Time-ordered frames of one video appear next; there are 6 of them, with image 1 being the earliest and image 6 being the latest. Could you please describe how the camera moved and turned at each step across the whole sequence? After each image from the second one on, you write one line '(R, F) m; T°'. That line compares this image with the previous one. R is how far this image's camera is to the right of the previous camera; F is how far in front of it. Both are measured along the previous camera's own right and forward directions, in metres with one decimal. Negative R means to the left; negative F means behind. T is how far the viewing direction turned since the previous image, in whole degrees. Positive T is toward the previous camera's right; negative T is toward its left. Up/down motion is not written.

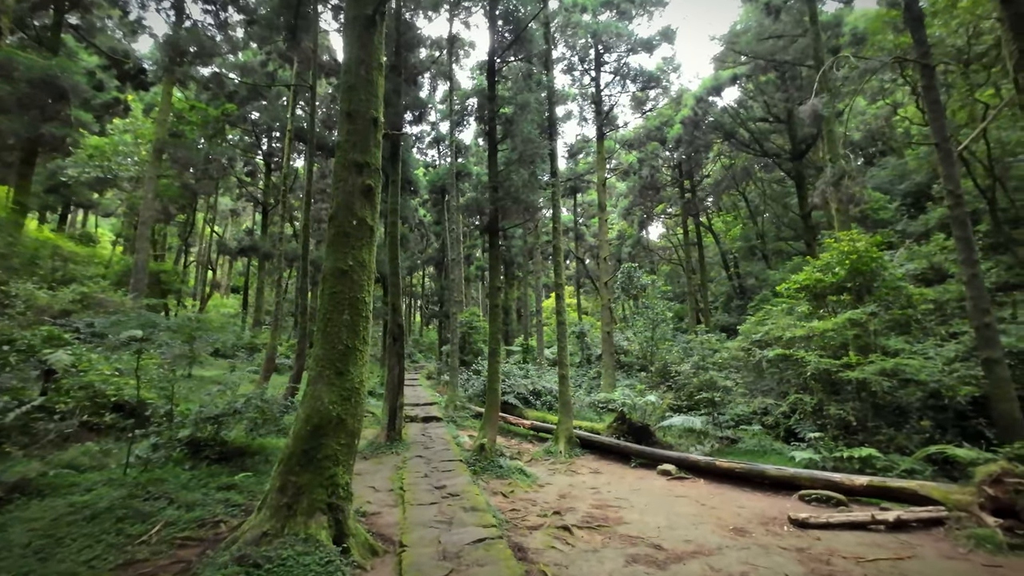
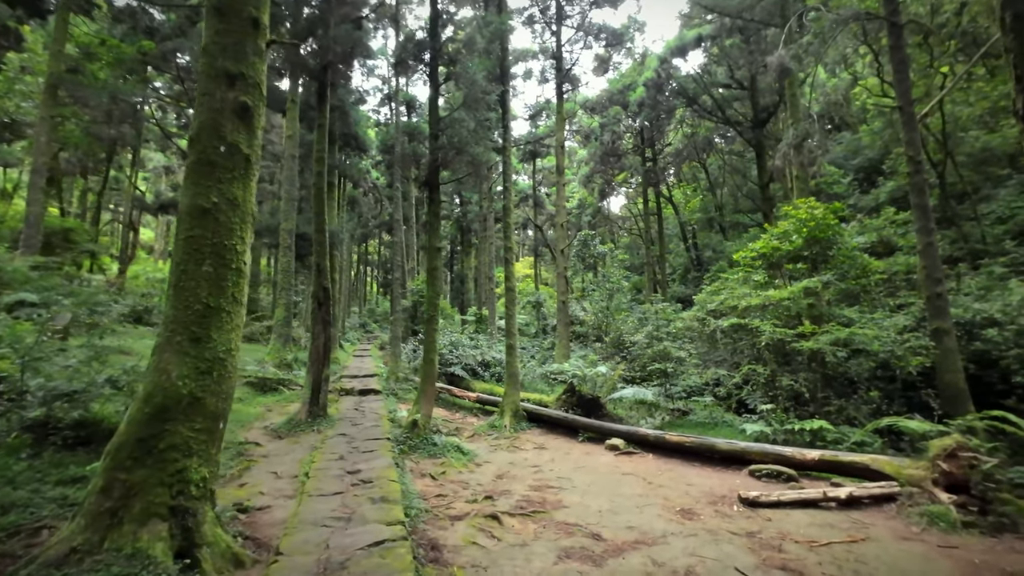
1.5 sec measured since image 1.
(+0.4, +0.7) m; +4°
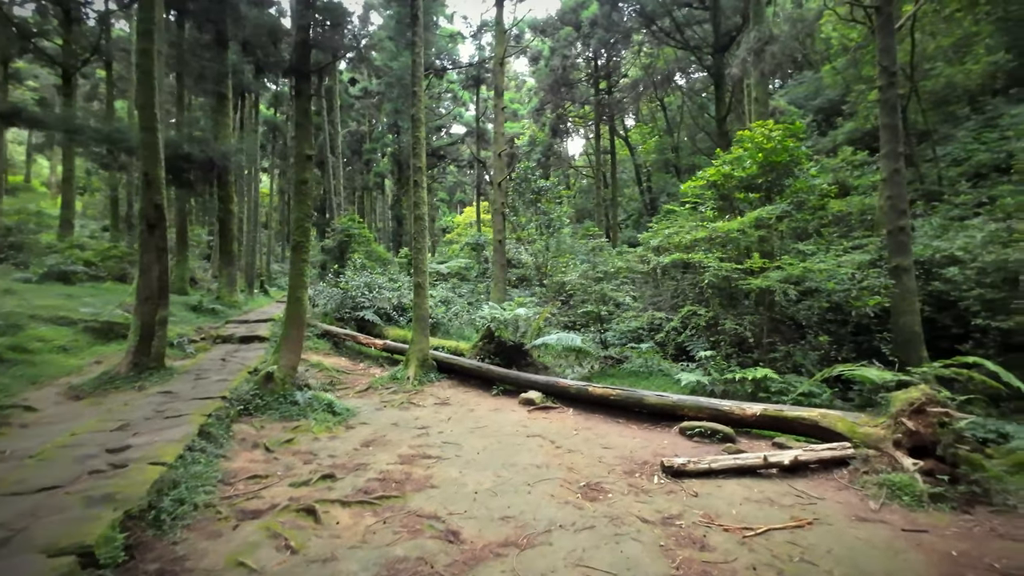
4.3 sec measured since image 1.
(+0.9, +1.4) m; +4°
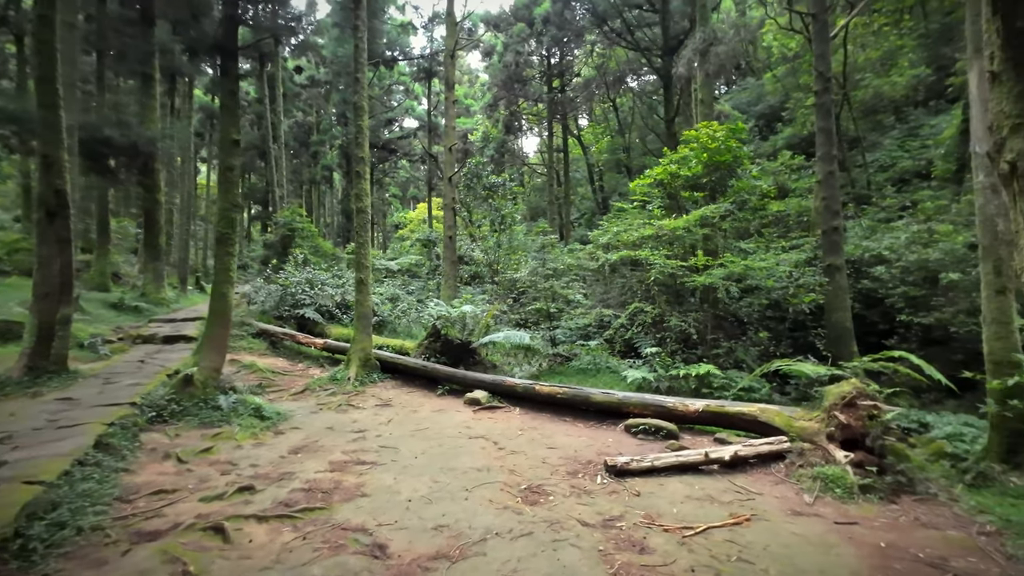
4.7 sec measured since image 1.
(+0.1, +0.2) m; +5°
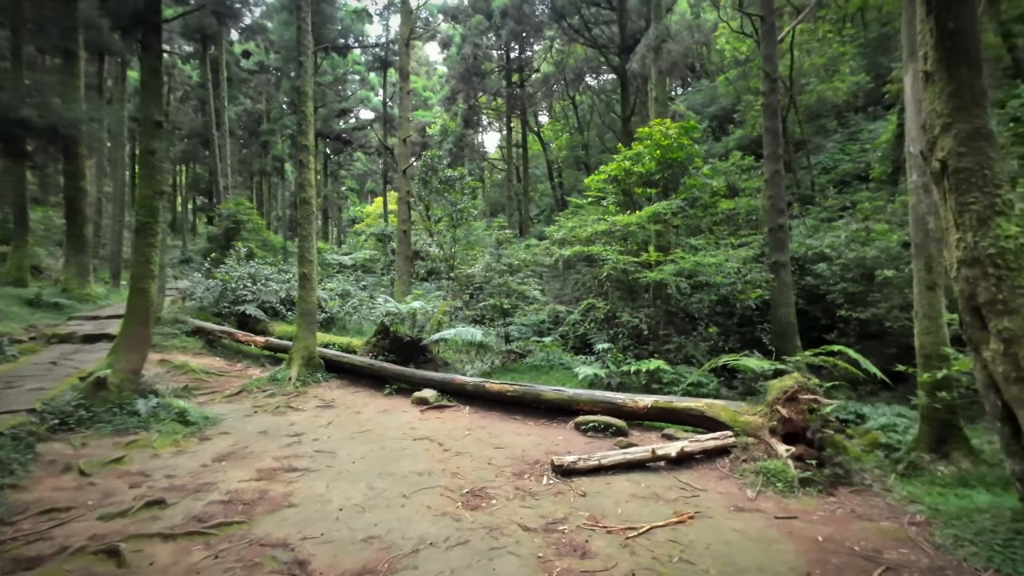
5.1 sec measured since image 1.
(+0.1, +0.2) m; +4°
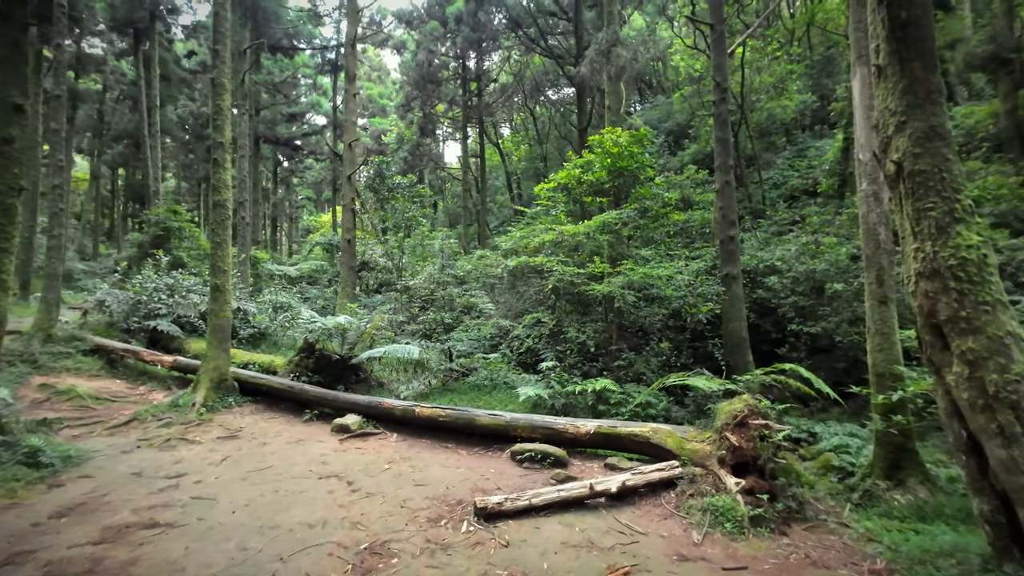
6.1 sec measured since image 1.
(+0.3, +0.5) m; +4°
